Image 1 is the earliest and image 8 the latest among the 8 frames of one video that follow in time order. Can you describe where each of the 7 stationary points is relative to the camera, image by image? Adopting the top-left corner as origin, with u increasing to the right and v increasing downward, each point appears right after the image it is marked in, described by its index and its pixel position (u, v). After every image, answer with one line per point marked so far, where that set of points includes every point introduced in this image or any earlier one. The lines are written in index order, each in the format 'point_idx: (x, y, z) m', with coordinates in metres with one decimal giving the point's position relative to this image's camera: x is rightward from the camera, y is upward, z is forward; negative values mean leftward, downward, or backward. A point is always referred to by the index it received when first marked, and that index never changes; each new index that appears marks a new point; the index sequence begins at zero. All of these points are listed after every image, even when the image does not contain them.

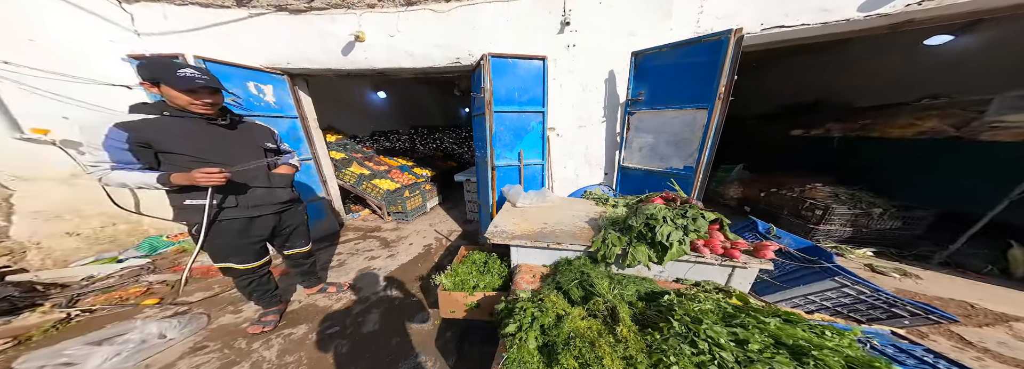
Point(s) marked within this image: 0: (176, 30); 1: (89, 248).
0: (-4.8, +2.6, +3.2) m
1: (-5.4, -0.9, +2.8) m
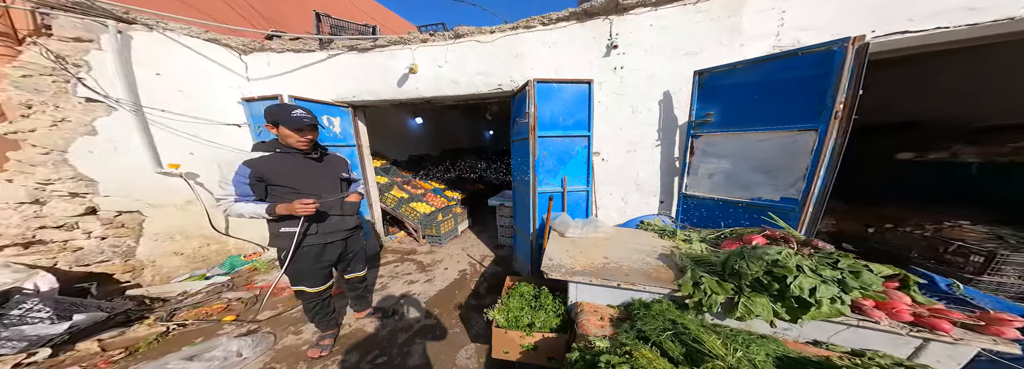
0: (-4.2, +2.1, +3.9) m
1: (-4.9, -1.3, +3.3) m
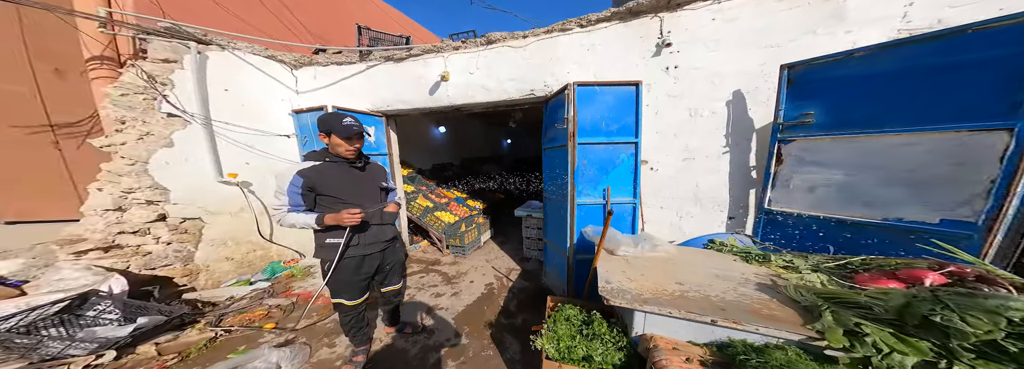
0: (-3.7, +2.0, +4.2) m
1: (-4.4, -1.4, +3.5) m
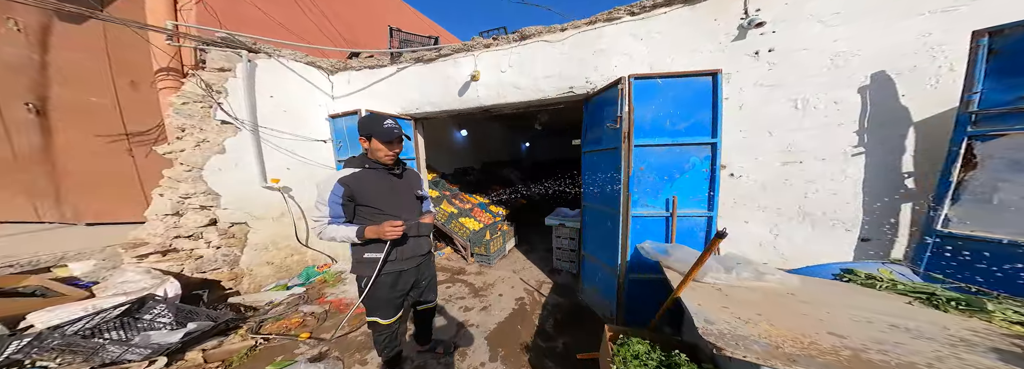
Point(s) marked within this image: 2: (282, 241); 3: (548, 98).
0: (-3.1, +1.9, +4.4) m
1: (-3.9, -1.5, +3.6) m
2: (-4.0, -0.9, +3.7) m
3: (+0.5, +1.2, +3.2) m
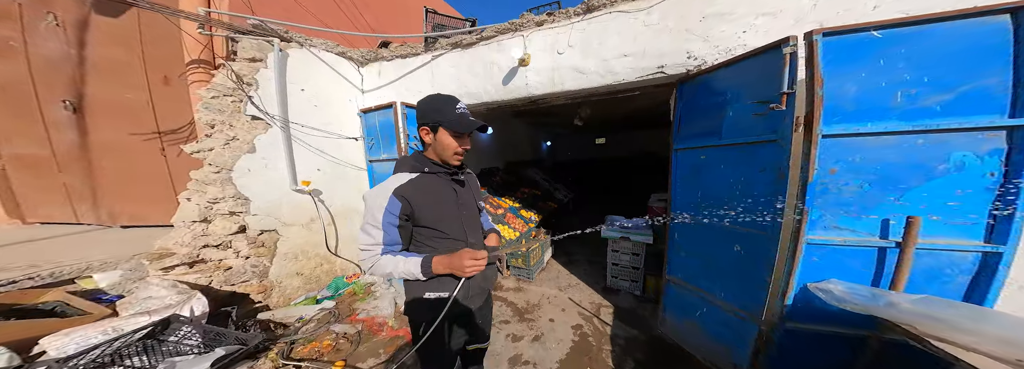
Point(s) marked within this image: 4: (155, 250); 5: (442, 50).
0: (-2.2, +1.8, +4.0) m
1: (-3.1, -1.5, +3.3) m
2: (-3.2, -1.0, +3.4) m
3: (+1.3, +1.2, +2.6) m
4: (-4.0, -0.7, +2.5) m
5: (-1.1, +2.2, +3.7) m
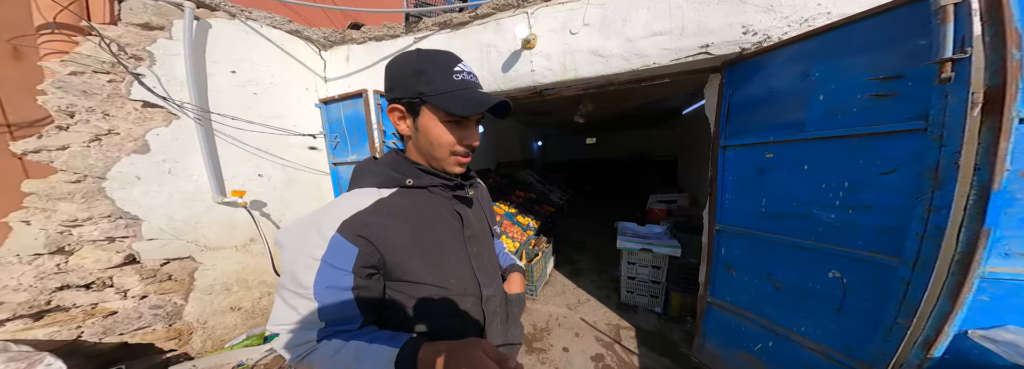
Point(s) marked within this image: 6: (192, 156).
0: (-2.2, +1.7, +3.3) m
1: (-3.0, -1.6, +2.5) m
2: (-3.1, -1.1, +2.6) m
3: (+1.4, +1.1, +2.2) m
4: (-3.8, -0.8, +1.6) m
5: (-1.2, +2.1, +3.1) m
6: (-3.2, +0.3, +2.2) m
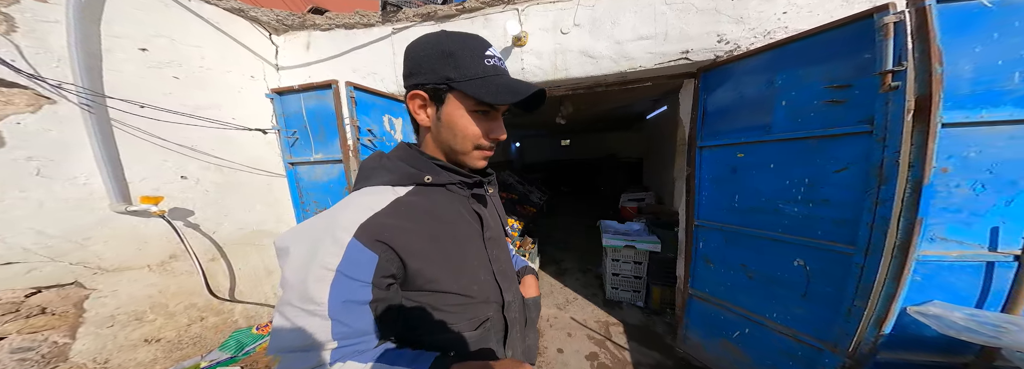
0: (-2.4, +1.7, +2.9) m
1: (-3.1, -1.6, +2.1) m
2: (-3.2, -1.1, +2.2) m
3: (+1.3, +1.2, +2.2) m
4: (-3.8, -0.9, +1.1) m
5: (-1.3, +2.1, +2.8) m
6: (-3.2, +0.3, +1.8) m
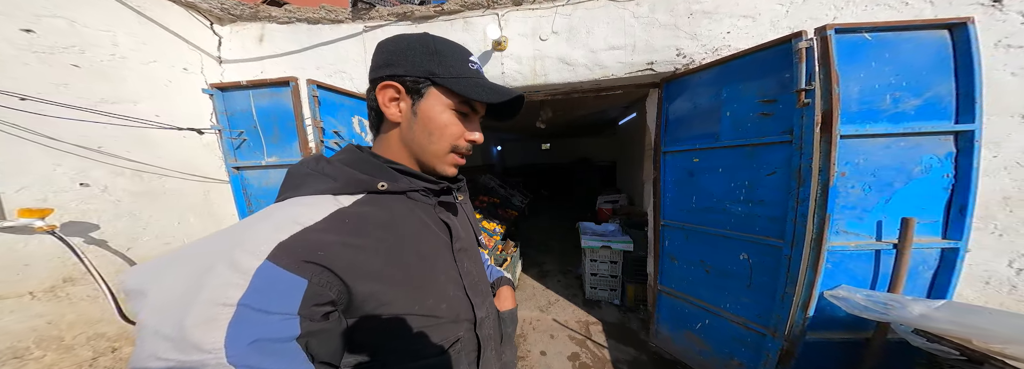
0: (-2.7, +1.6, +2.7) m
1: (-3.2, -1.7, +1.7) m
2: (-3.3, -1.2, +1.8) m
3: (+1.1, +1.1, +2.4) m
4: (-3.8, -0.9, +0.7) m
5: (-1.6, +2.0, +2.7) m
6: (-3.4, +0.2, +1.4) m
